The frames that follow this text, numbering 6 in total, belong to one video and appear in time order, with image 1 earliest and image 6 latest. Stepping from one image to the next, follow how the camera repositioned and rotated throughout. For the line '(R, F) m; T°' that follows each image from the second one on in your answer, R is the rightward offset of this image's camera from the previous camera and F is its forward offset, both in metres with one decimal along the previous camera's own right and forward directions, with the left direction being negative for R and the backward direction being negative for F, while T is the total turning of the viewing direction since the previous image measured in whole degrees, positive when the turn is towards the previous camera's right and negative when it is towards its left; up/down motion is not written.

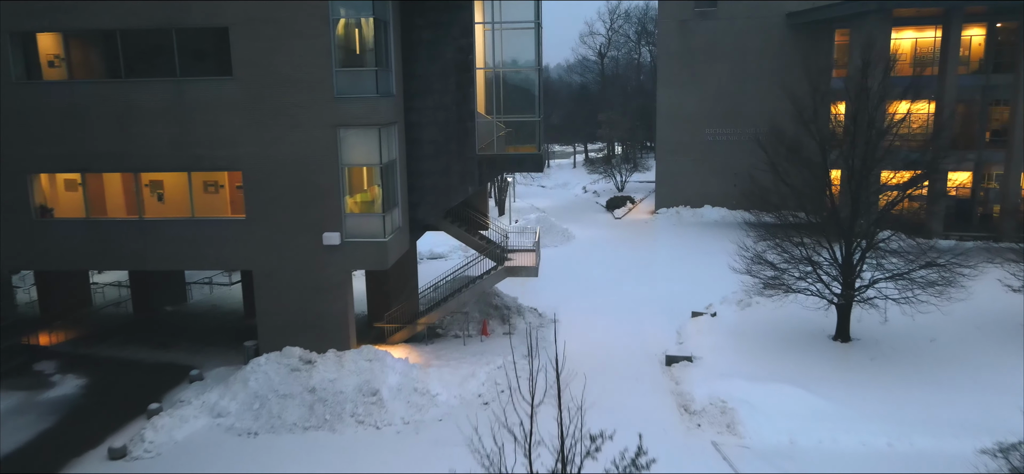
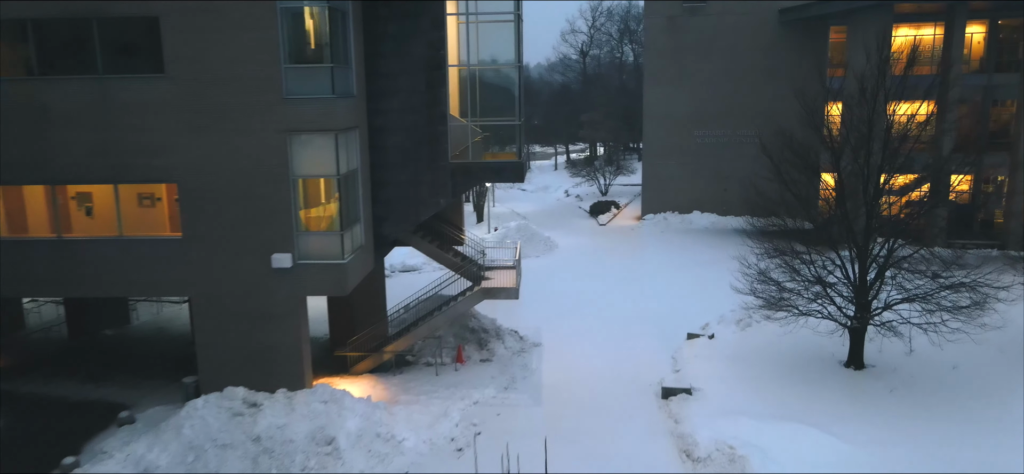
(+0.1, +1.9) m; +1°
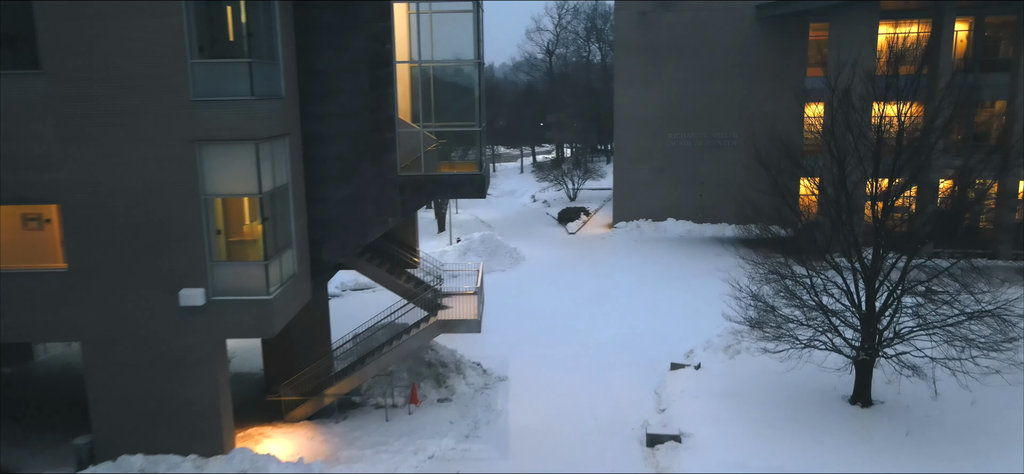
(+0.1, +2.1) m; +3°
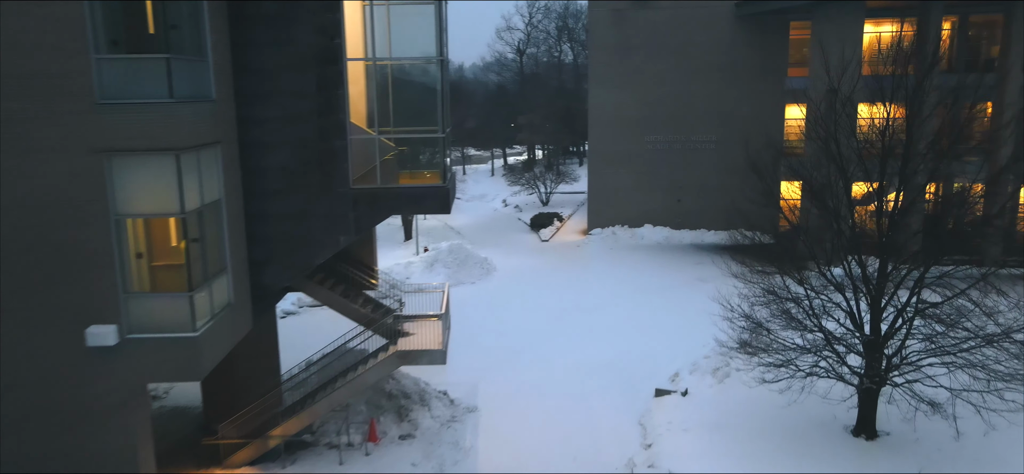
(0.0, +1.5) m; +2°
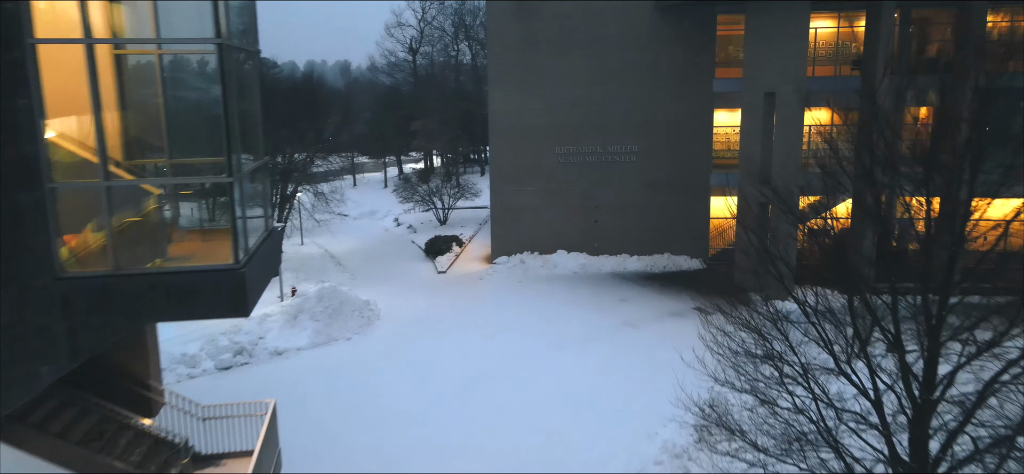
(+0.5, +4.8) m; +7°
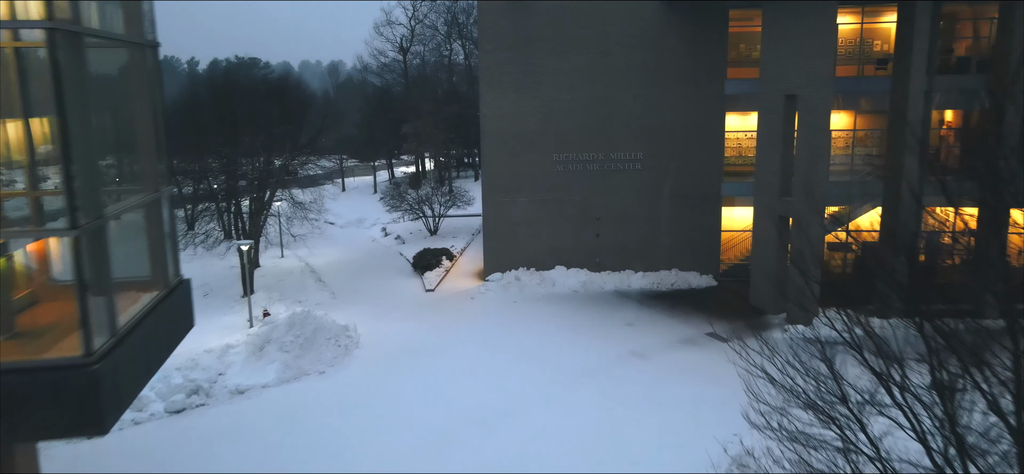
(+0.1, +2.1) m; 0°
